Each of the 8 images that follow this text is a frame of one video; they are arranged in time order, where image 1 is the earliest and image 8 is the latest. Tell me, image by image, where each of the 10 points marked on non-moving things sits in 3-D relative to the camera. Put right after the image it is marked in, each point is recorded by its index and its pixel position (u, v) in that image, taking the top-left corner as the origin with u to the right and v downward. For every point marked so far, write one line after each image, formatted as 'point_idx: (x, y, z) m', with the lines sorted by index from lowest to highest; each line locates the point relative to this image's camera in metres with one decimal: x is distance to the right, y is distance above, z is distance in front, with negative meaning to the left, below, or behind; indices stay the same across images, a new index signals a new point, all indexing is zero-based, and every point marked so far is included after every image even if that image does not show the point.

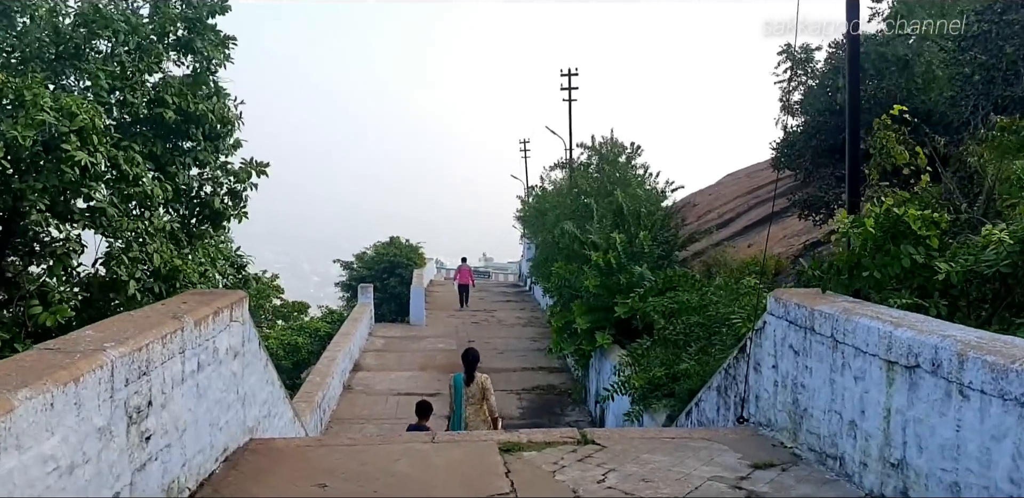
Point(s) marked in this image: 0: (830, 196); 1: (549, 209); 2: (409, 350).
0: (+4.1, +0.7, +10.1) m
1: (+0.9, +1.0, +18.8) m
2: (-2.0, -1.9, +15.1) m
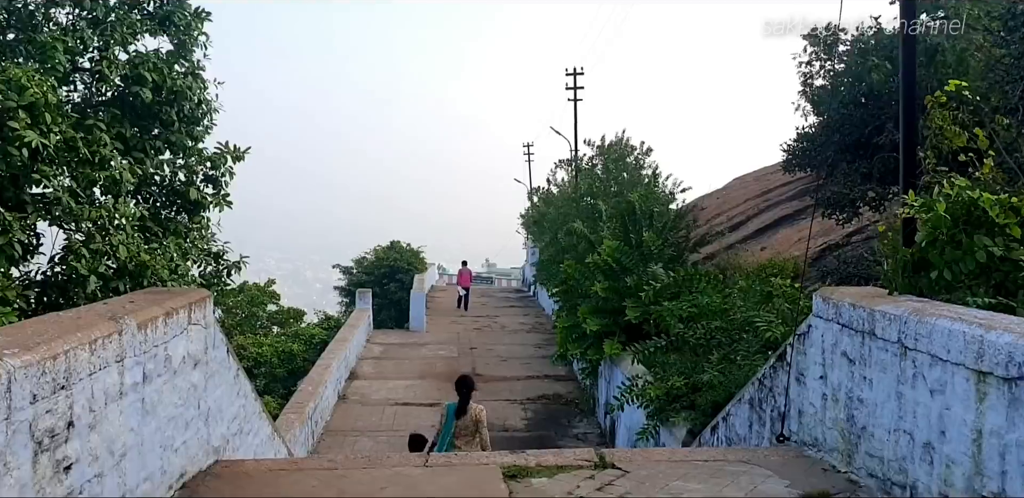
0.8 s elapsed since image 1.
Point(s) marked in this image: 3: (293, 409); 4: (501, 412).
0: (+4.1, +0.7, +9.5) m
1: (+1.0, +0.9, +18.2) m
2: (-1.9, -2.0, +14.5) m
3: (-2.5, -1.8, +9.0) m
4: (-0.1, -2.2, +10.9) m
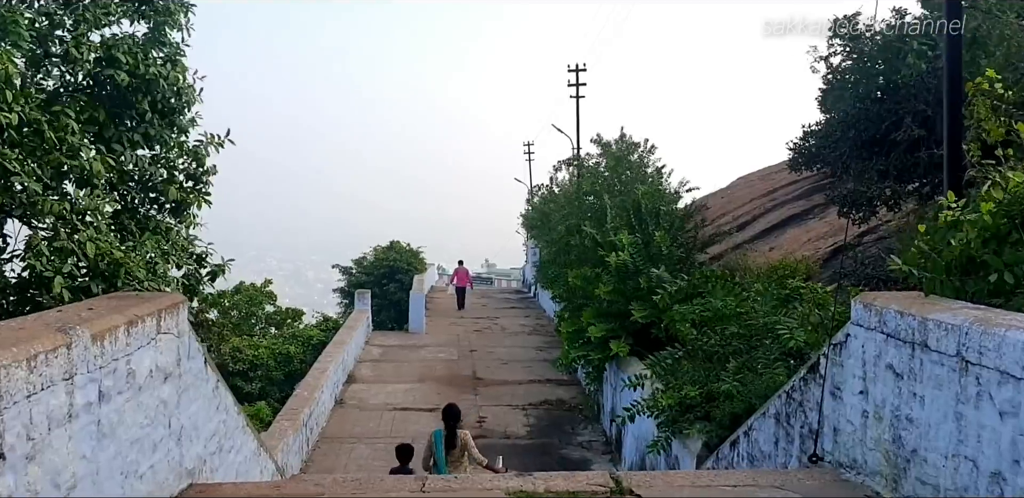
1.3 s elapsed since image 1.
0: (+4.2, +0.7, +9.2) m
1: (+1.0, +0.9, +17.9) m
2: (-1.9, -2.0, +14.1) m
3: (-2.5, -1.8, +8.6) m
4: (-0.1, -2.3, +10.6) m
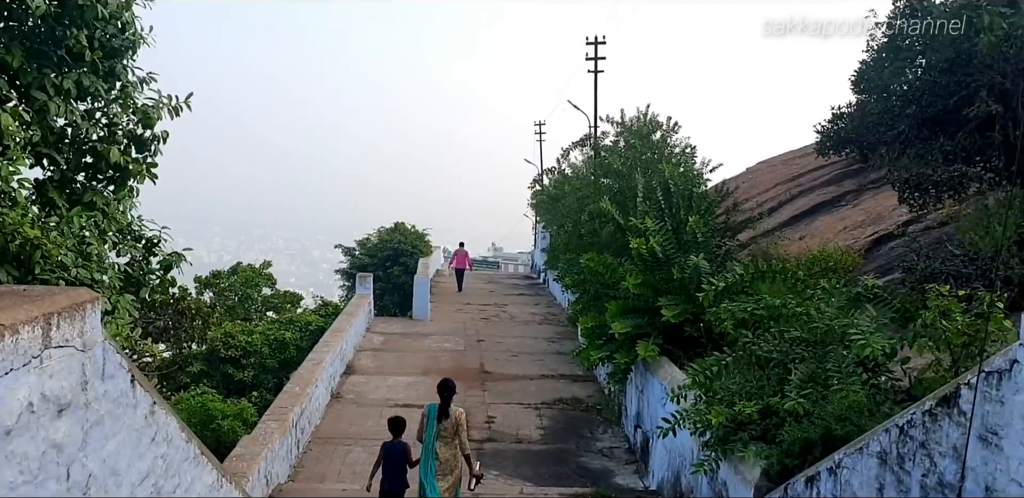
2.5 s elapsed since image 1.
0: (+4.4, +0.7, +8.2) m
1: (+1.3, +1.2, +16.9) m
2: (-1.7, -1.7, +13.2) m
3: (-2.3, -1.6, +7.7) m
4: (0.0, -2.1, +9.7) m
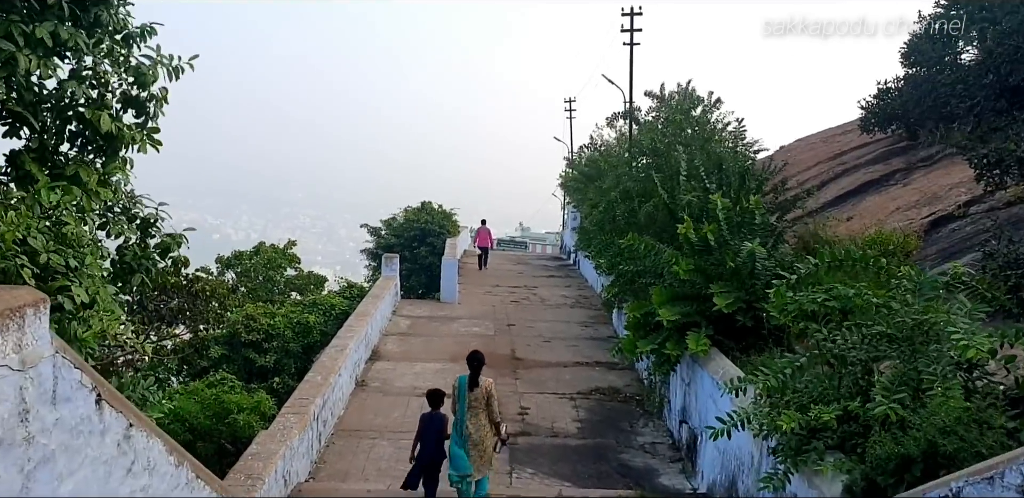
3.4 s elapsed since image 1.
0: (+4.7, +0.9, +7.4) m
1: (+1.9, +1.6, +16.2) m
2: (-1.2, -1.4, +12.7) m
3: (-2.0, -1.4, +7.2) m
4: (+0.4, -1.8, +9.1) m
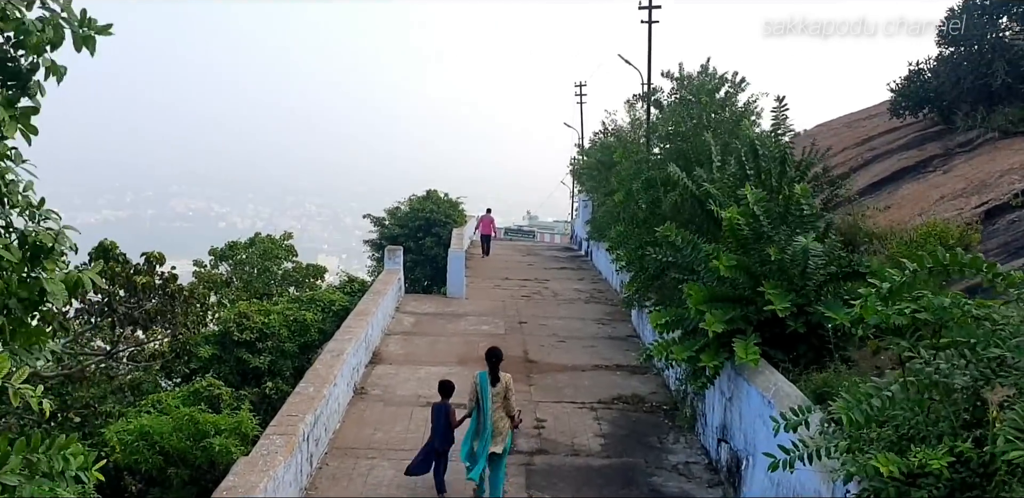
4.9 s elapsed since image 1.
0: (+4.9, +0.9, +6.4) m
1: (+2.1, +1.8, +15.2) m
2: (-1.0, -1.3, +11.8) m
3: (-1.9, -1.4, +6.3) m
4: (+0.6, -1.8, +8.2) m
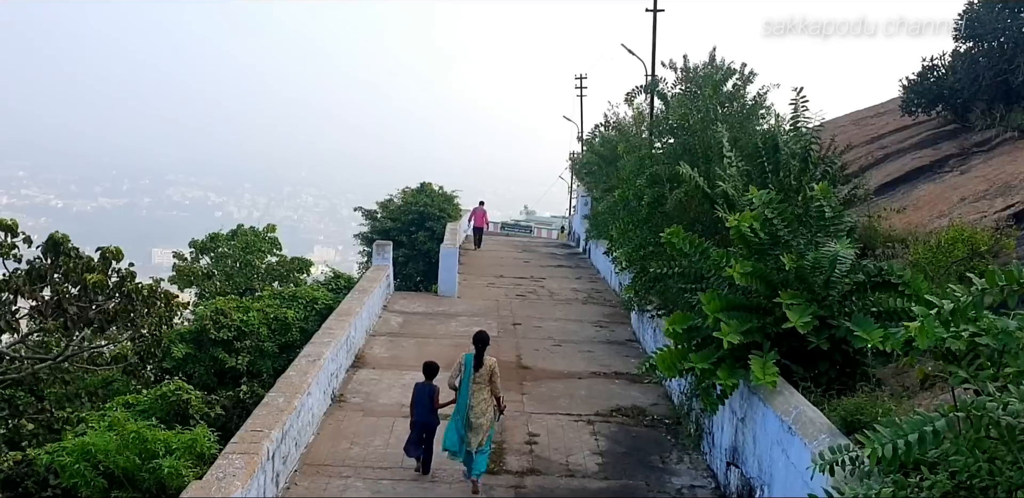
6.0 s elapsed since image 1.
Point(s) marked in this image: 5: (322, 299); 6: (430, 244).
0: (+4.8, +0.9, +5.7) m
1: (+2.0, +1.8, +14.5) m
2: (-1.1, -1.2, +11.1) m
3: (-1.9, -1.4, +5.7) m
4: (+0.5, -1.8, +7.5) m
5: (-2.9, -0.8, +12.4) m
6: (-2.0, +0.1, +19.3) m
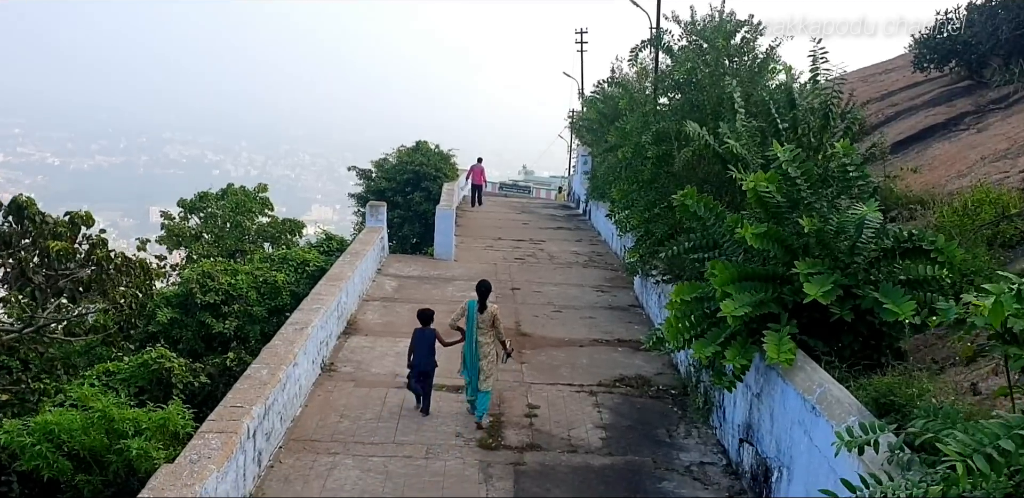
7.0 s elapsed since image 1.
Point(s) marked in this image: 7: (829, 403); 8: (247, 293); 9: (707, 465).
0: (+4.8, +1.1, +5.2) m
1: (+2.0, +2.5, +14.0) m
2: (-1.1, -0.7, +10.7) m
3: (-1.9, -1.1, +5.3) m
4: (+0.5, -1.5, +7.1) m
5: (-3.0, -0.2, +12.0) m
6: (-2.0, +1.1, +18.8) m
7: (+1.8, -0.9, +4.5) m
8: (-3.6, -0.6, +10.6) m
9: (+1.5, -1.7, +6.2) m
